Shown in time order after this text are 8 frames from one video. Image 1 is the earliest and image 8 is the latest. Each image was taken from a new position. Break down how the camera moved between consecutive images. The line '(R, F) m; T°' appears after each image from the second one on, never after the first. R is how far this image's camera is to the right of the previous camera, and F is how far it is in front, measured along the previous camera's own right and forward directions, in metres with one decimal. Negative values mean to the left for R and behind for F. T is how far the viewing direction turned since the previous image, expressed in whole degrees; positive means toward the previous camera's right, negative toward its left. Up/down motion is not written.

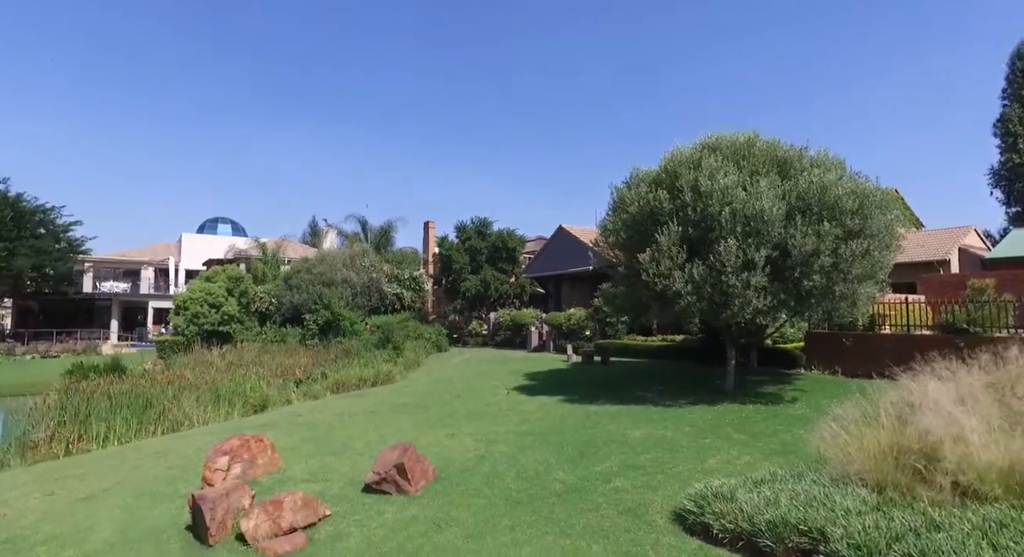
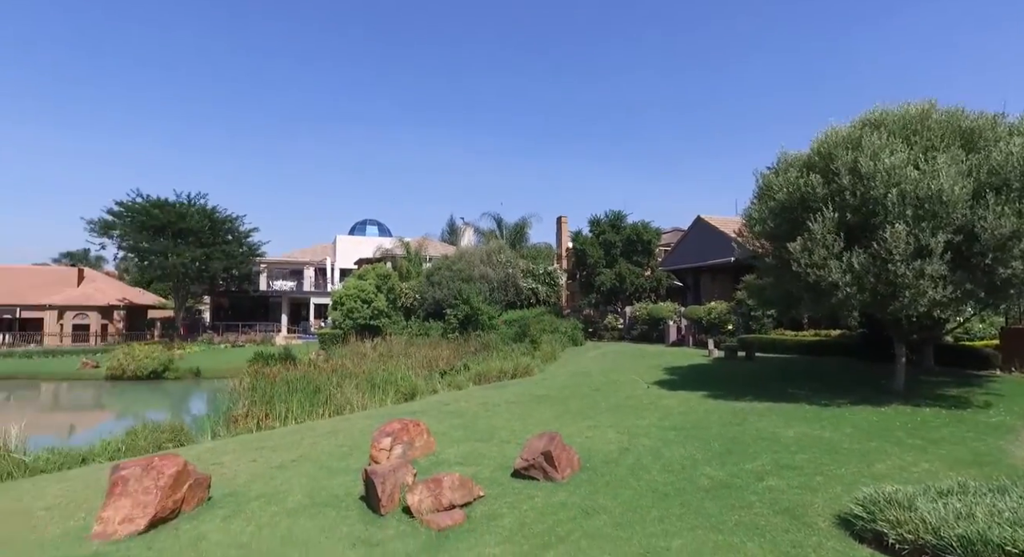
(-0.1, -0.1) m; -12°
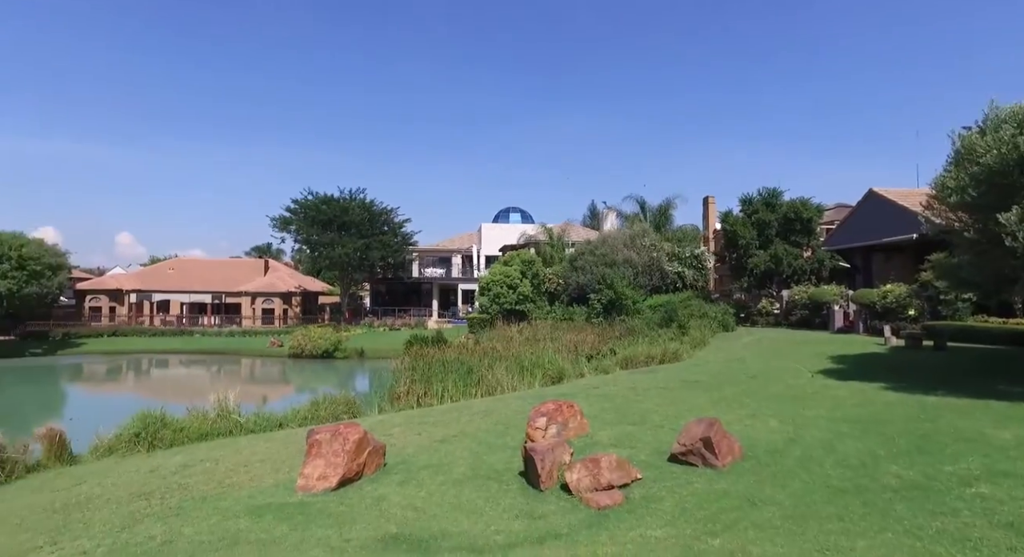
(-0.1, 0.0) m; -12°
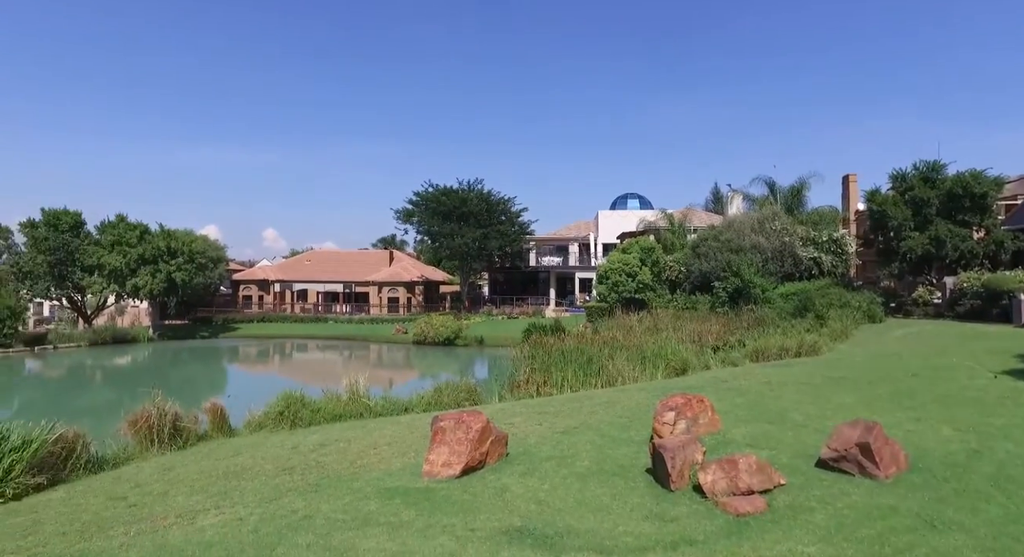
(-0.1, +0.2) m; -10°
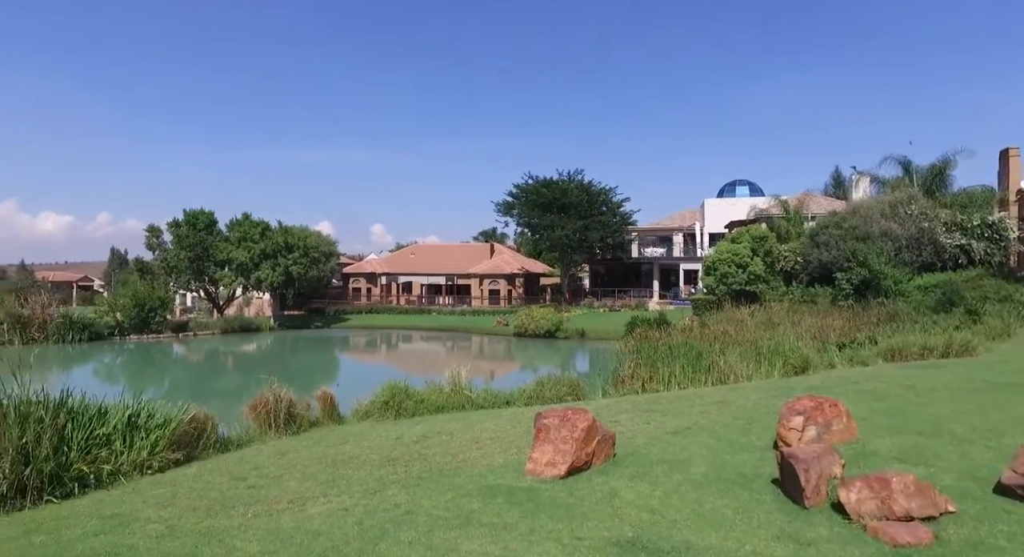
(-0.1, +0.3) m; -9°
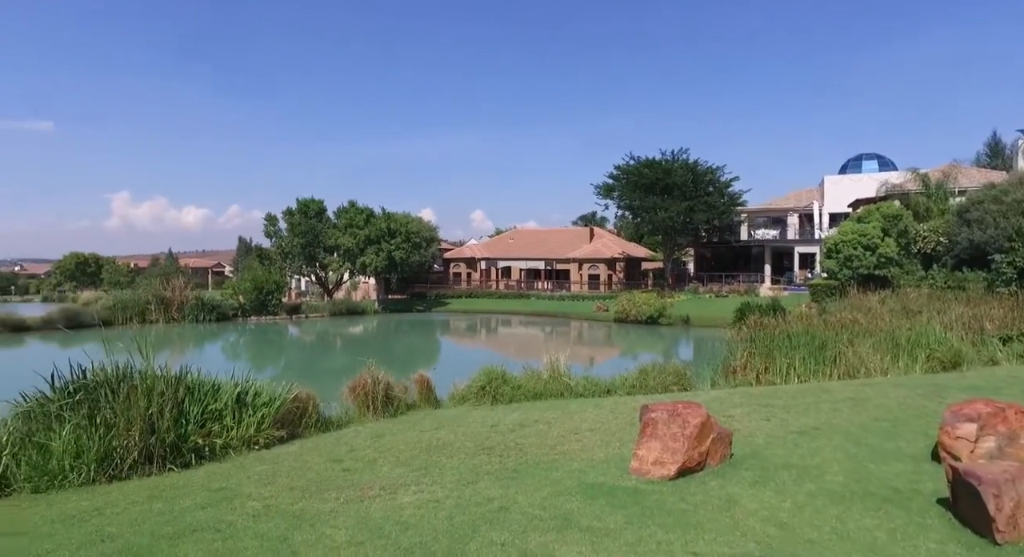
(0.0, +0.6) m; -9°
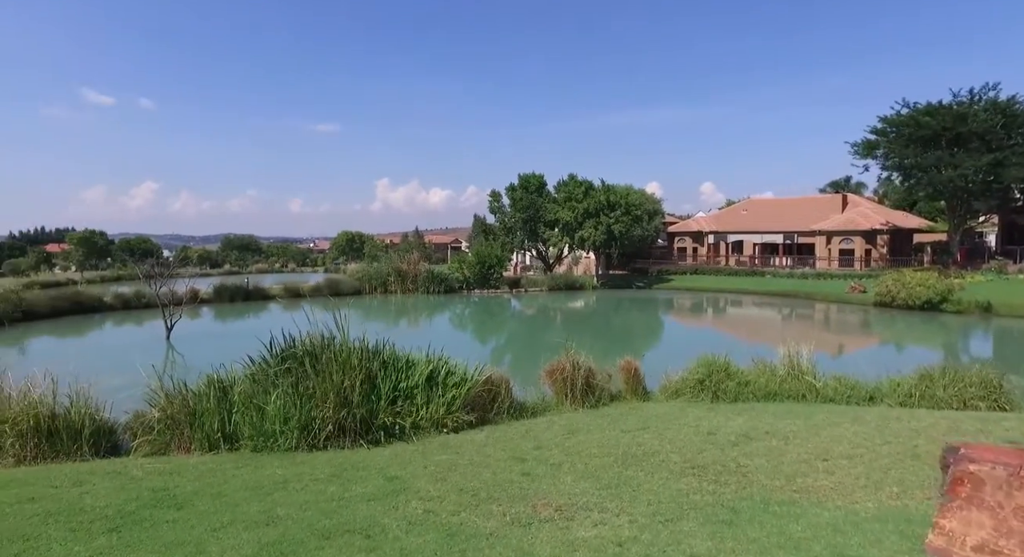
(+0.1, +1.7) m; -20°
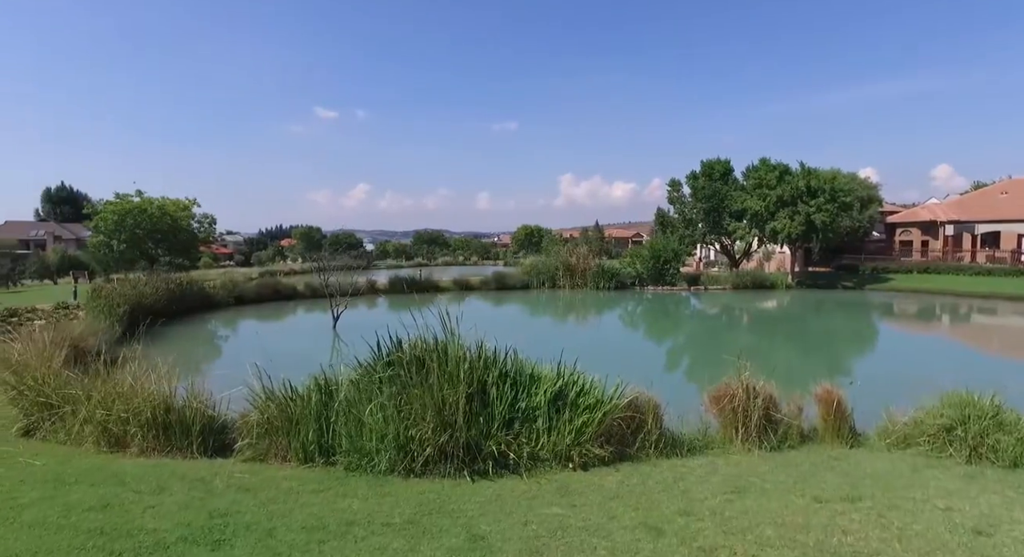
(+0.4, +2.2) m; -16°
